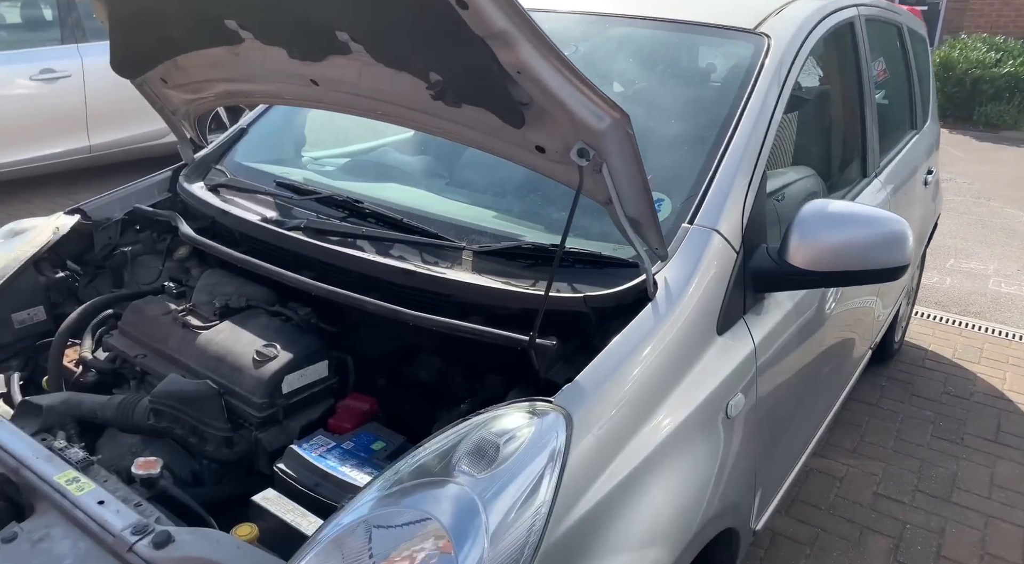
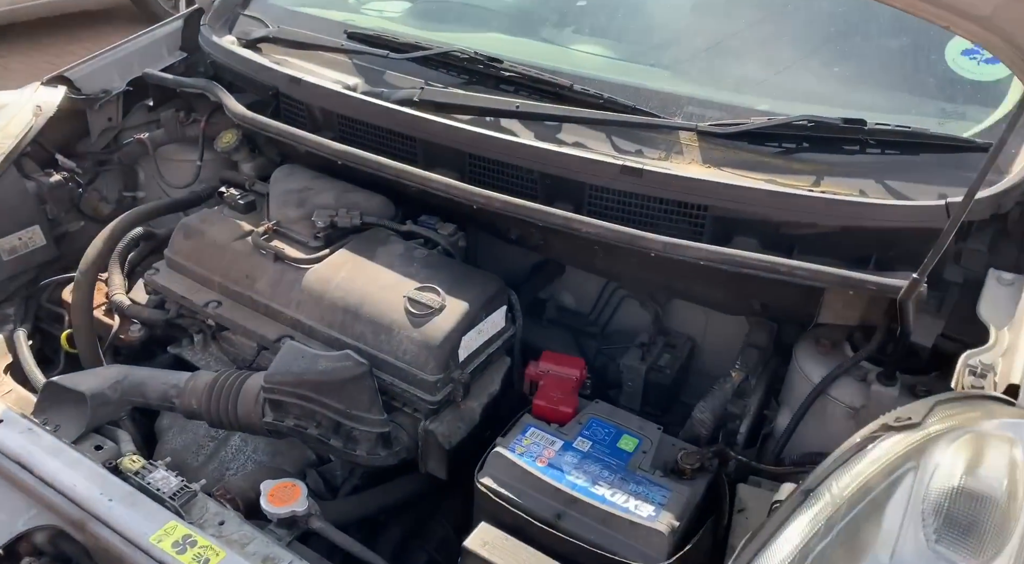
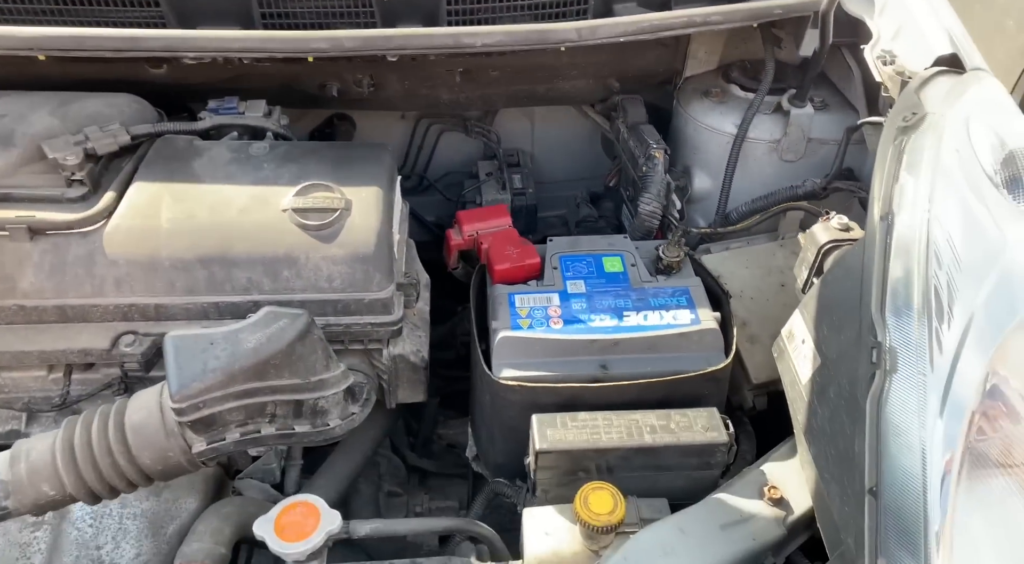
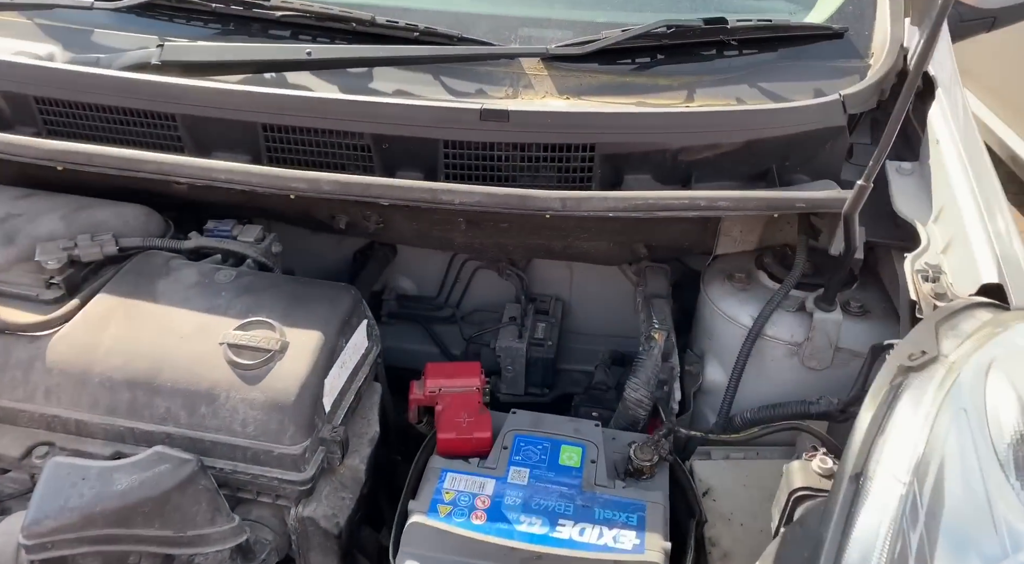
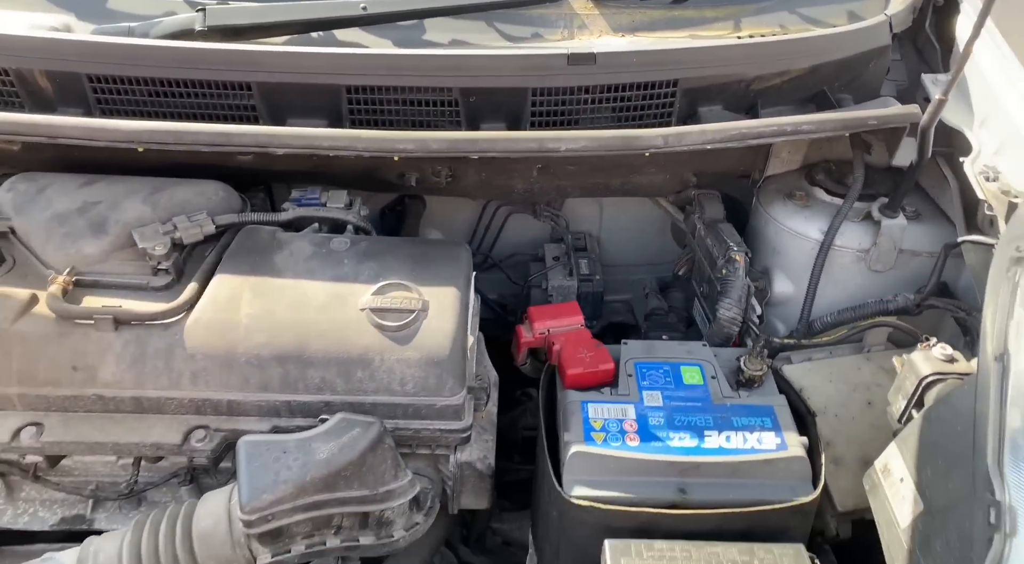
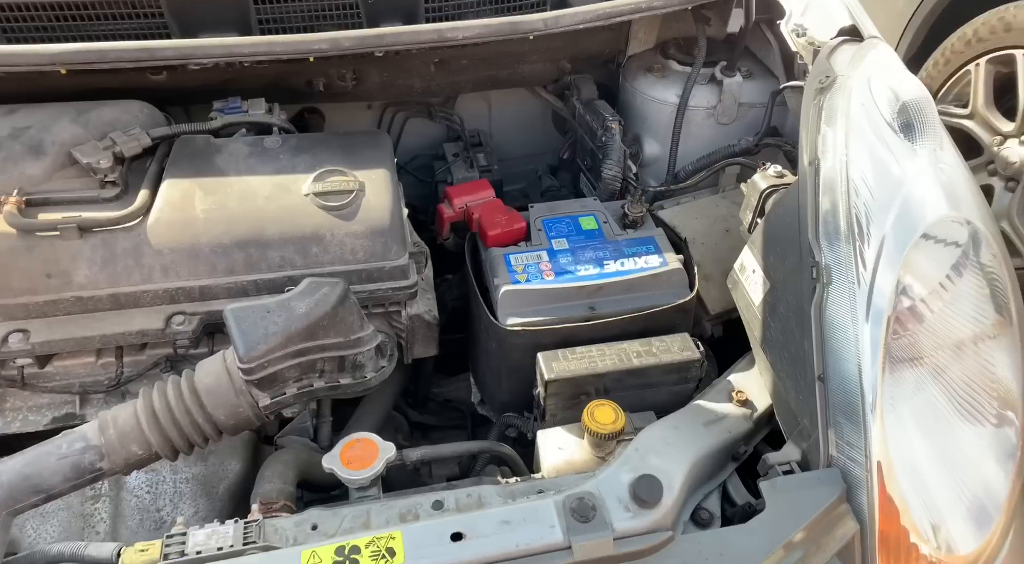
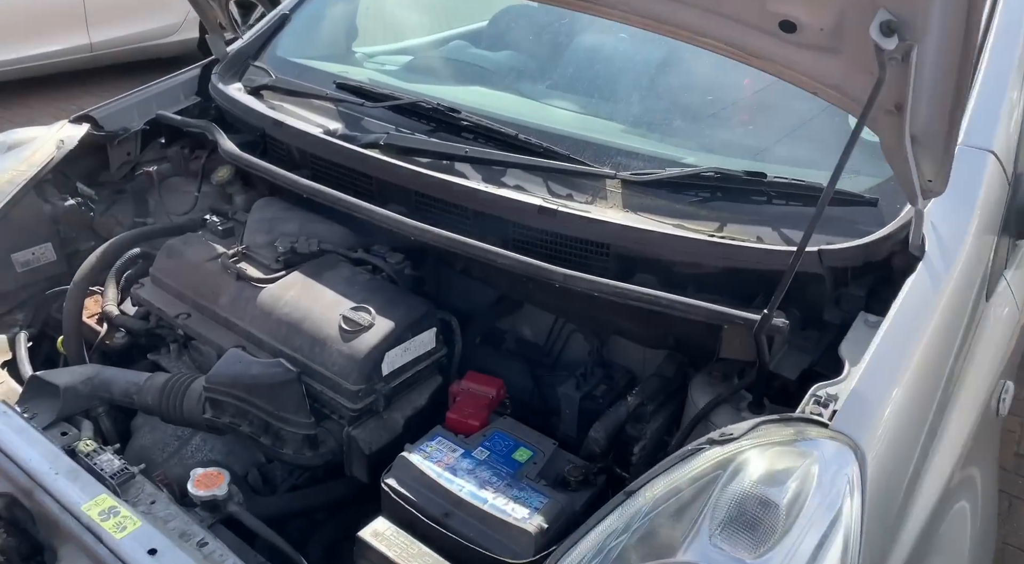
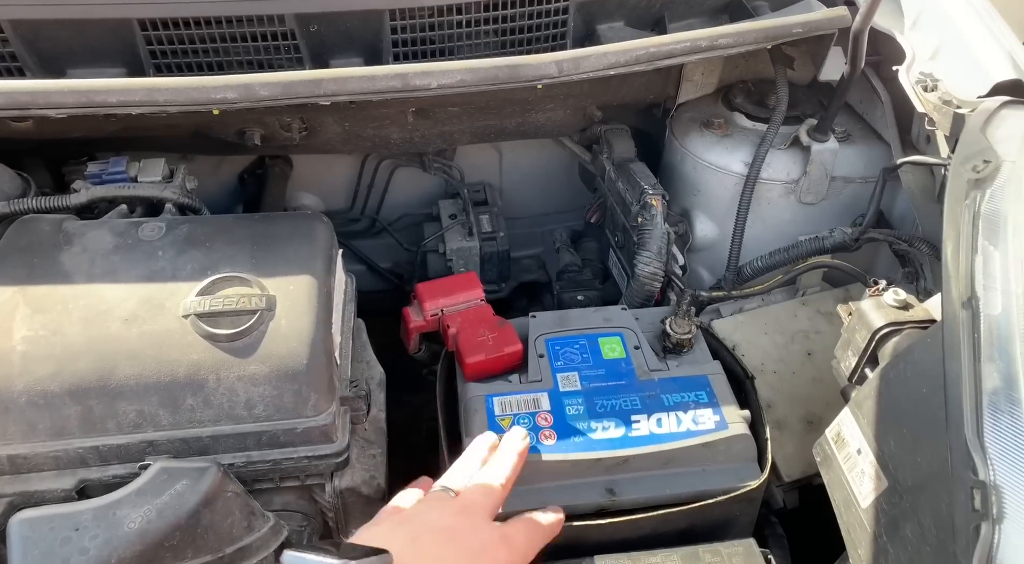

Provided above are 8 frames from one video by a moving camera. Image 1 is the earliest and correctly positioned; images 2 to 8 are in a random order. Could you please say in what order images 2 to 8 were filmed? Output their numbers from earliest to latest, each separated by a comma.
7, 2, 4, 5, 3, 8, 6
